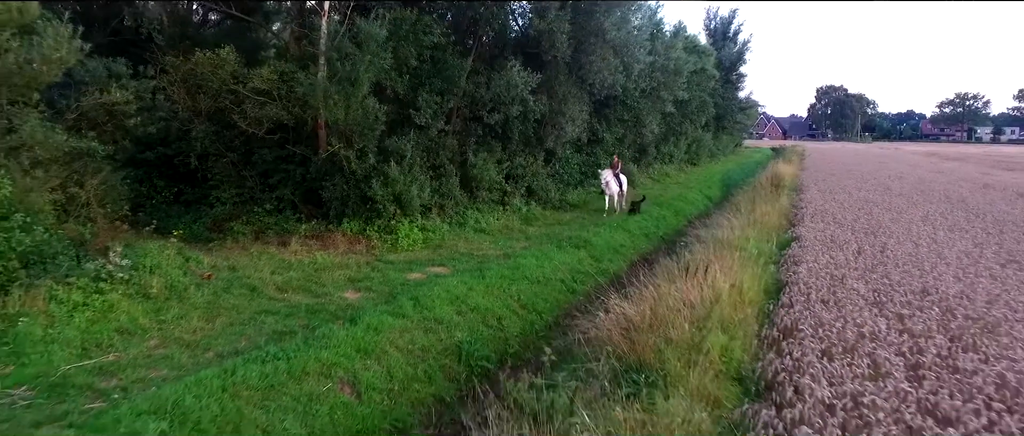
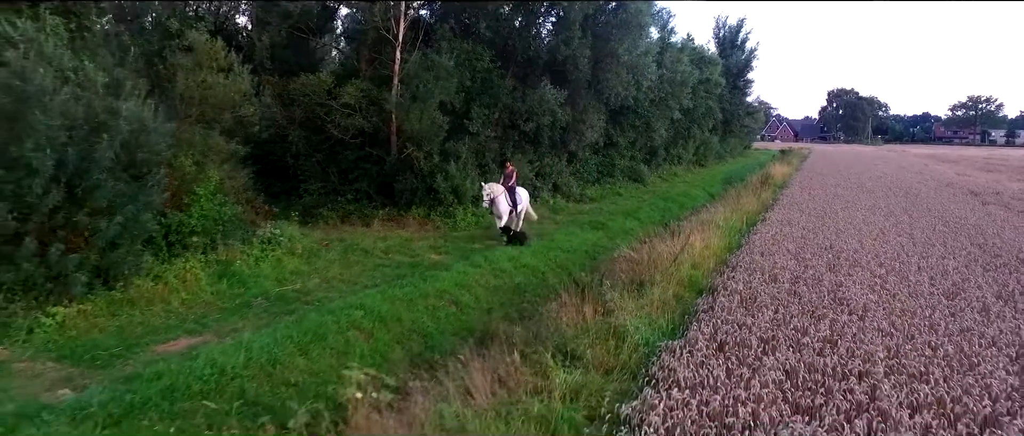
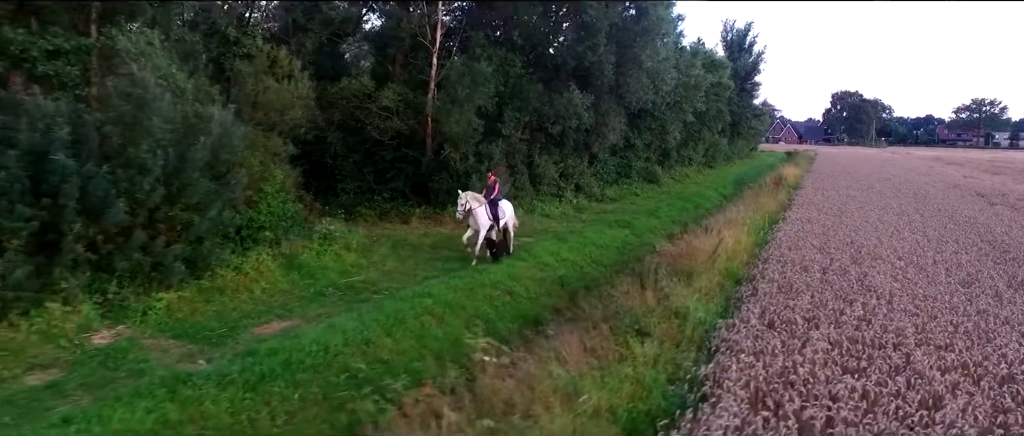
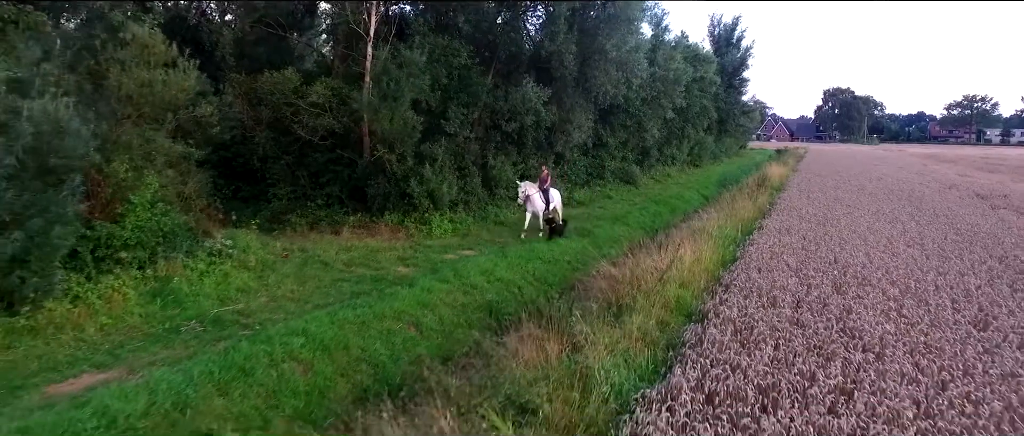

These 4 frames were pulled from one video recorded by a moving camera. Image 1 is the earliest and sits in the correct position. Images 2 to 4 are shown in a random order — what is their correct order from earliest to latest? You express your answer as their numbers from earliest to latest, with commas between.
4, 2, 3
